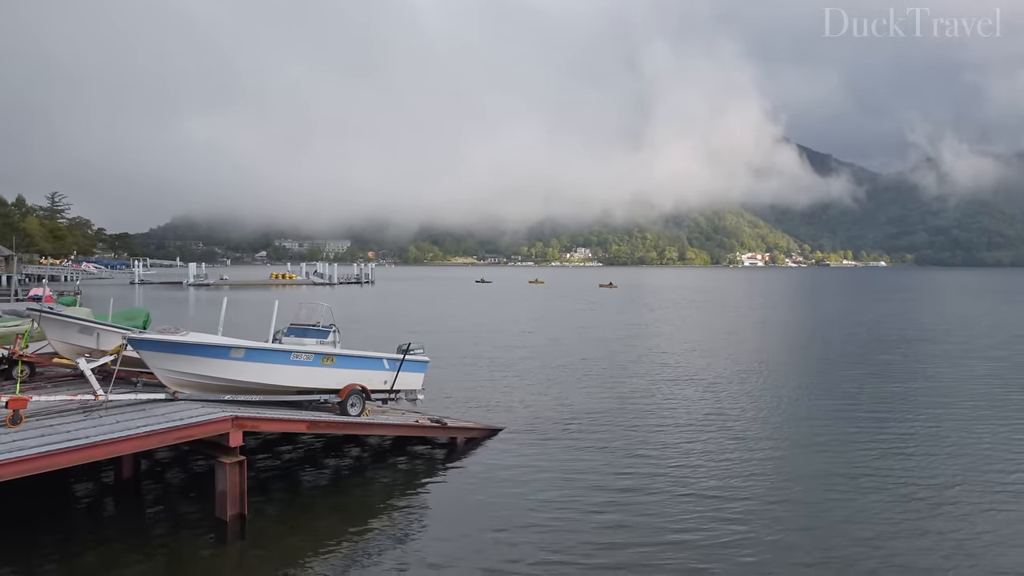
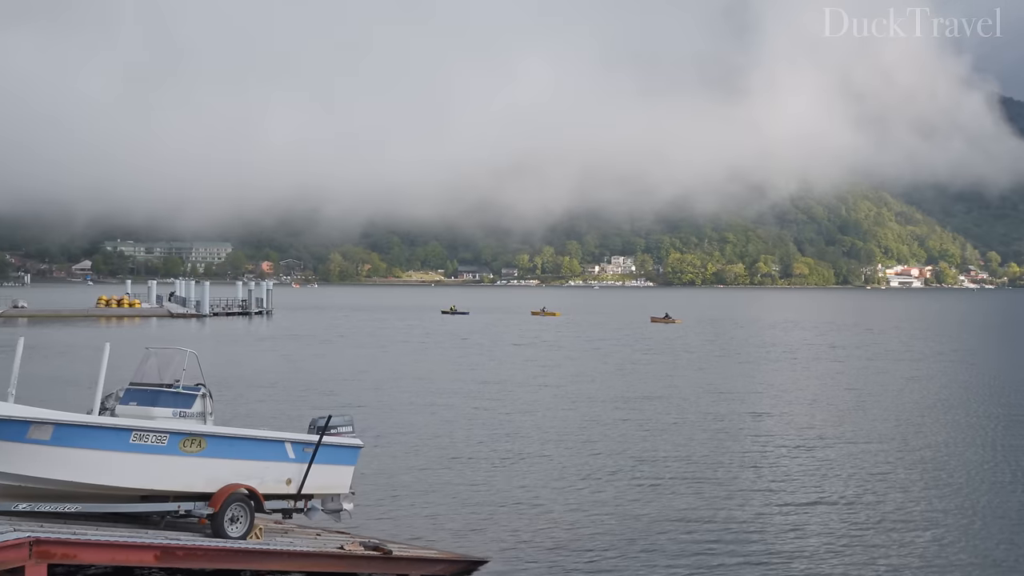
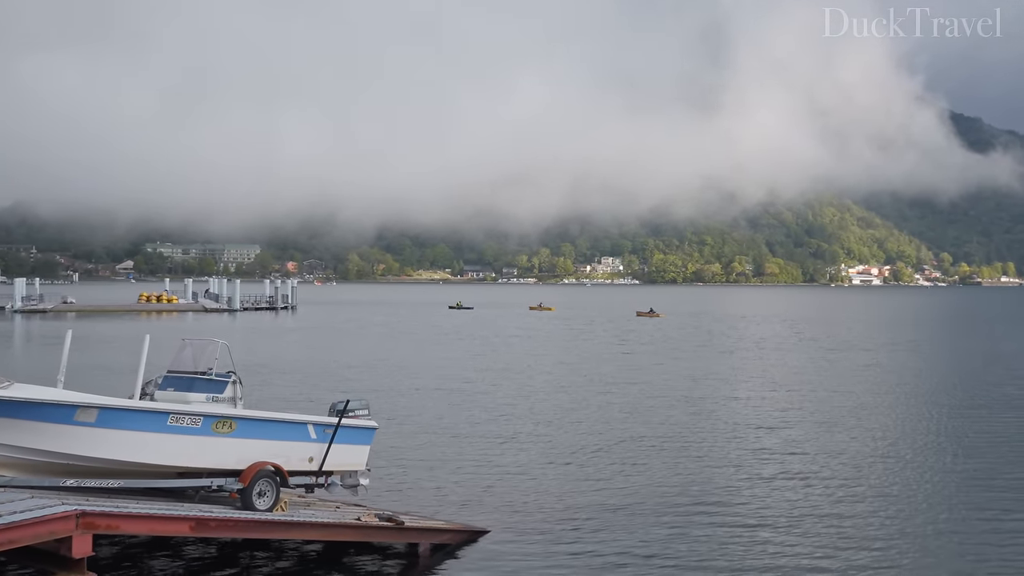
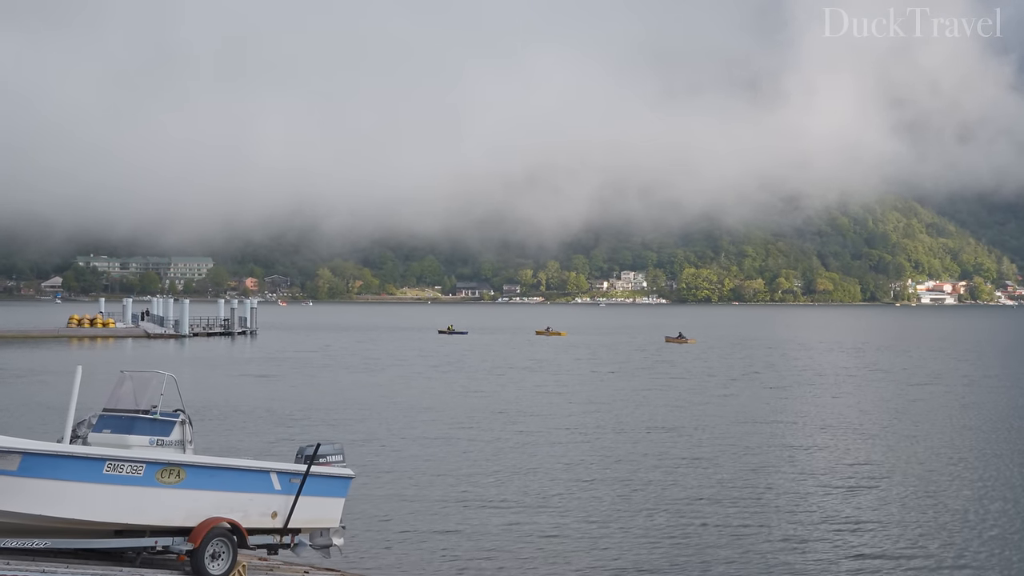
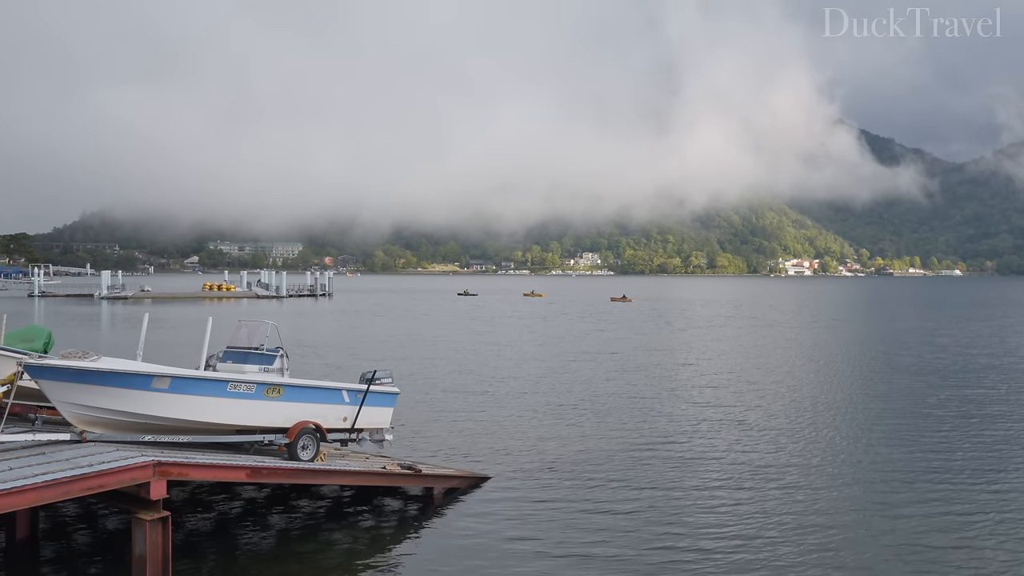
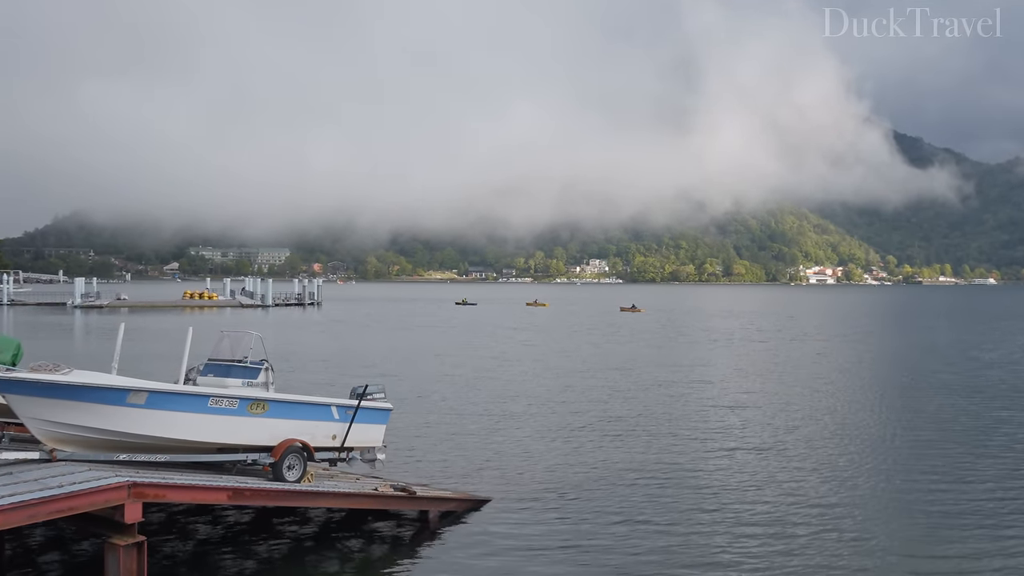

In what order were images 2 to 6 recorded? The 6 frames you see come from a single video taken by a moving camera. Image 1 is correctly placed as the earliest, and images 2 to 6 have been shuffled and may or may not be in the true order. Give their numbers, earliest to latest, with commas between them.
5, 6, 3, 2, 4
